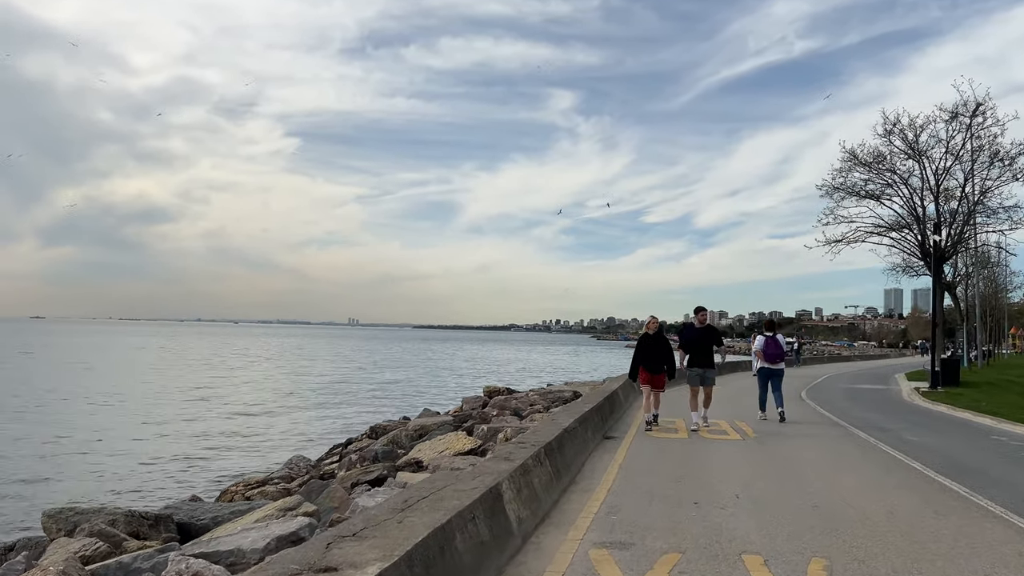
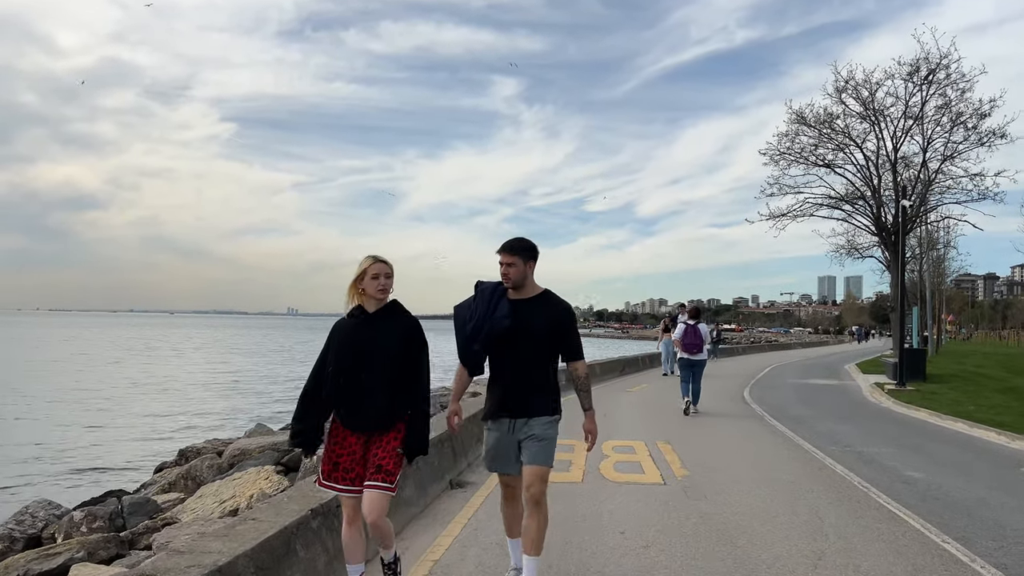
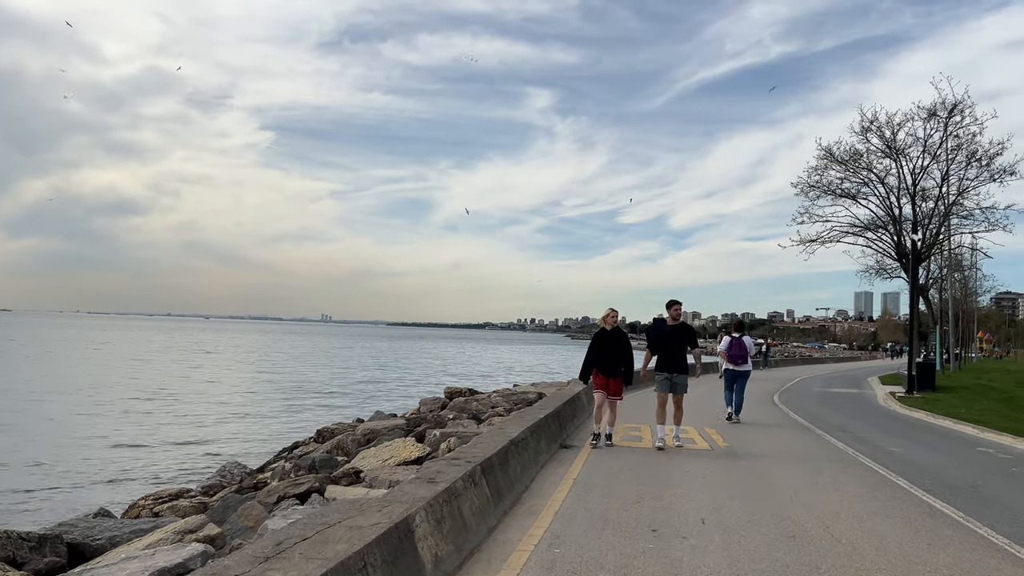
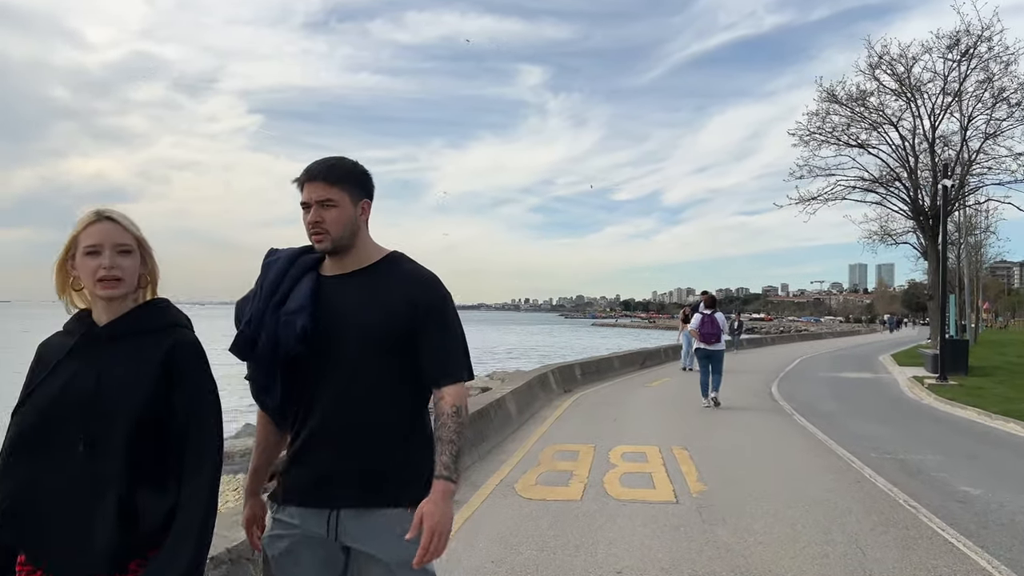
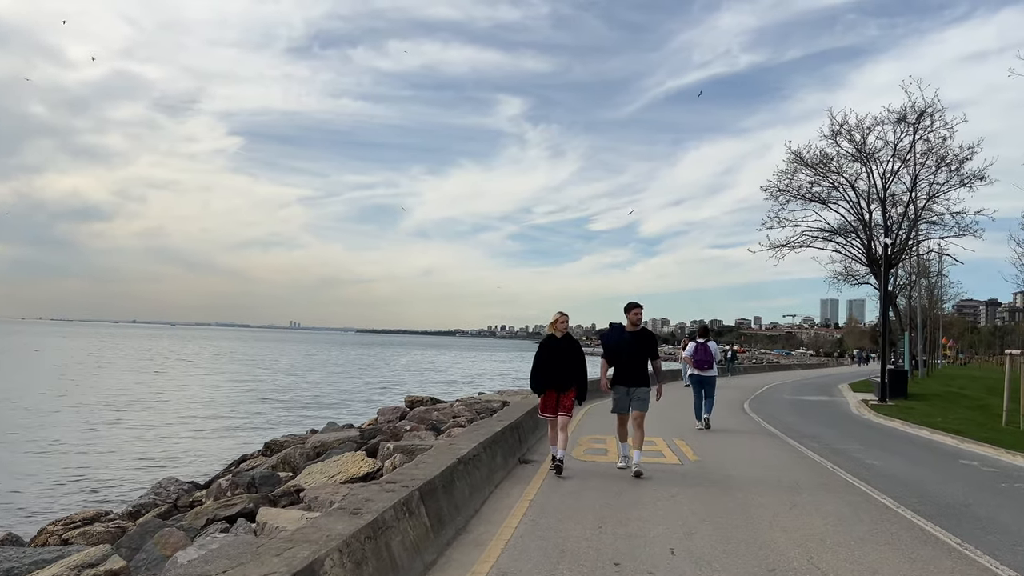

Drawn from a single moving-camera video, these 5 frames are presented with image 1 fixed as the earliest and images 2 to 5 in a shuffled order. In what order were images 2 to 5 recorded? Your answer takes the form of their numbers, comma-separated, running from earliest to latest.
3, 5, 2, 4
